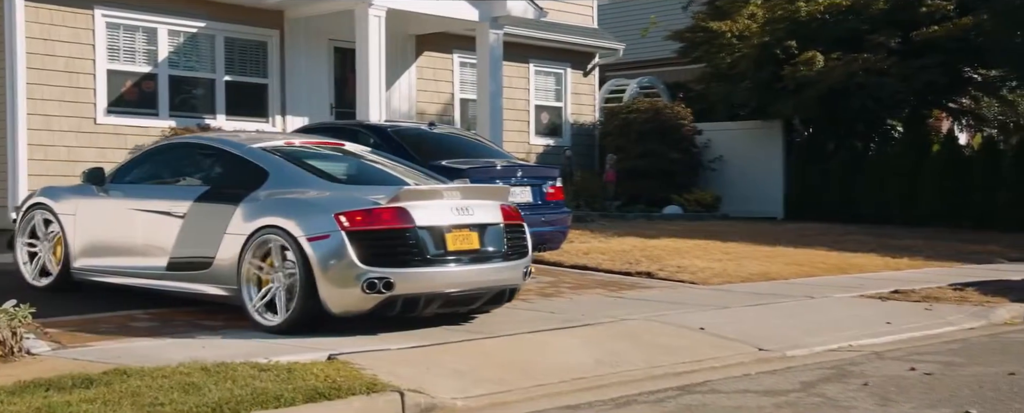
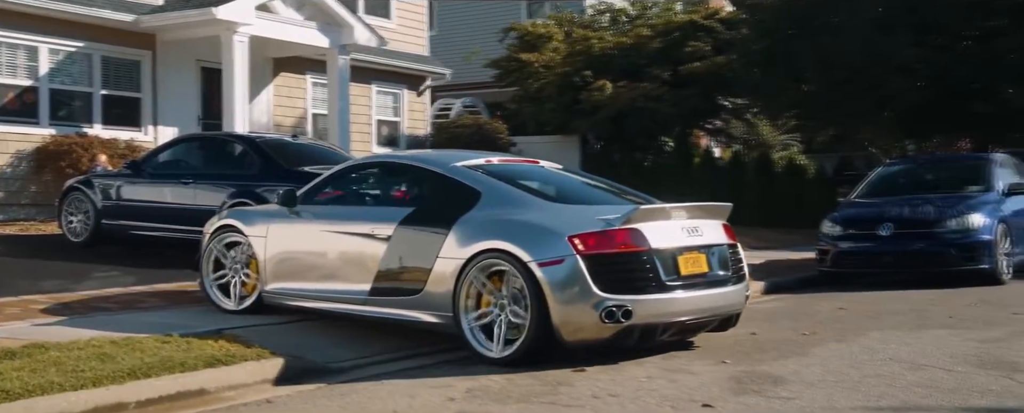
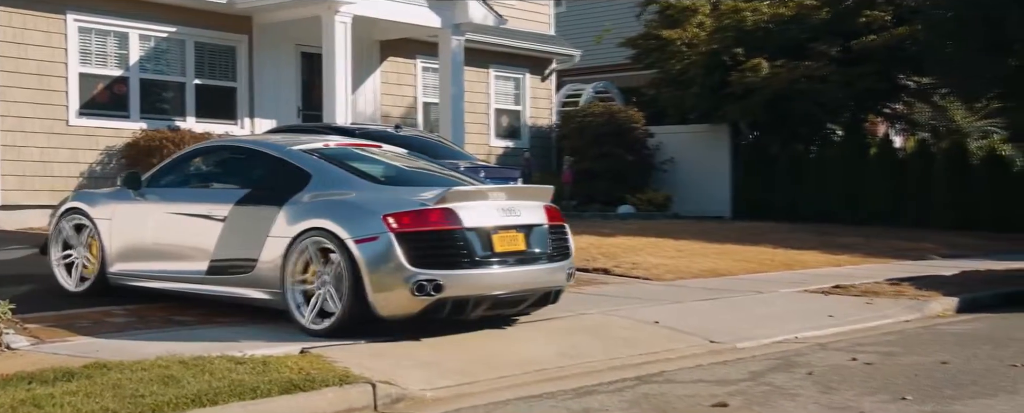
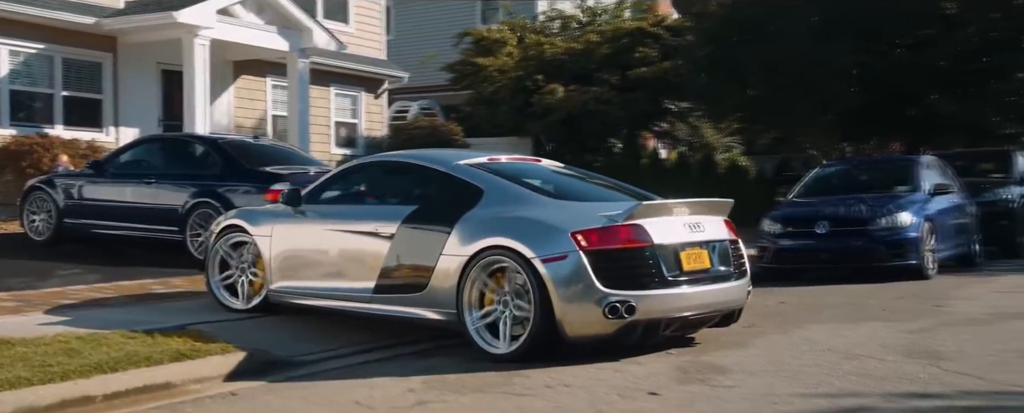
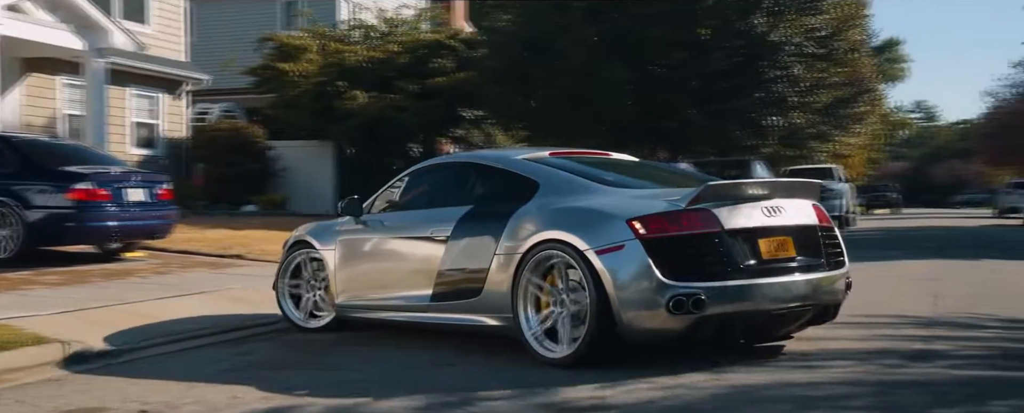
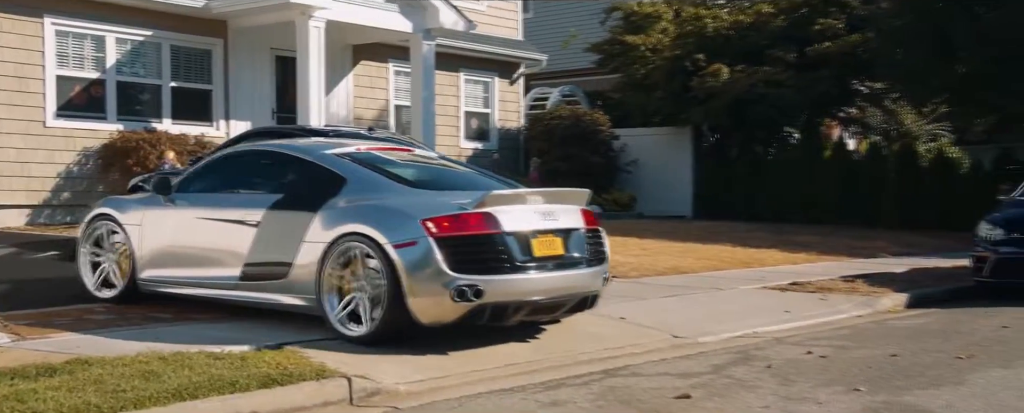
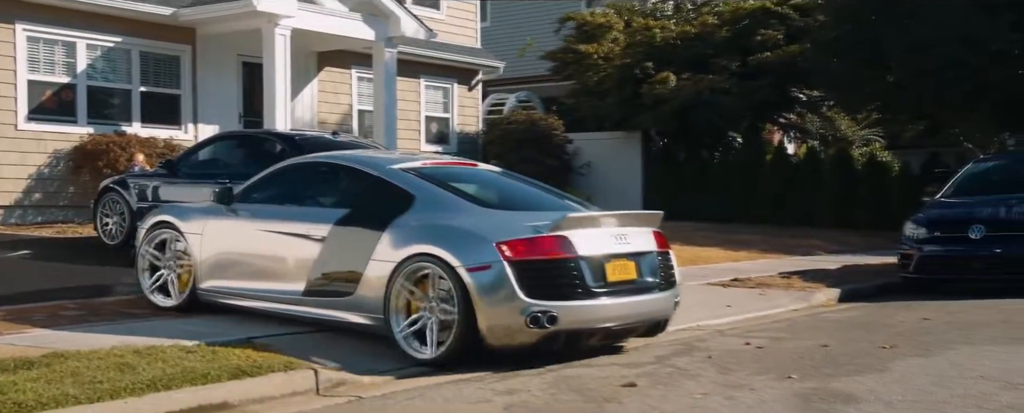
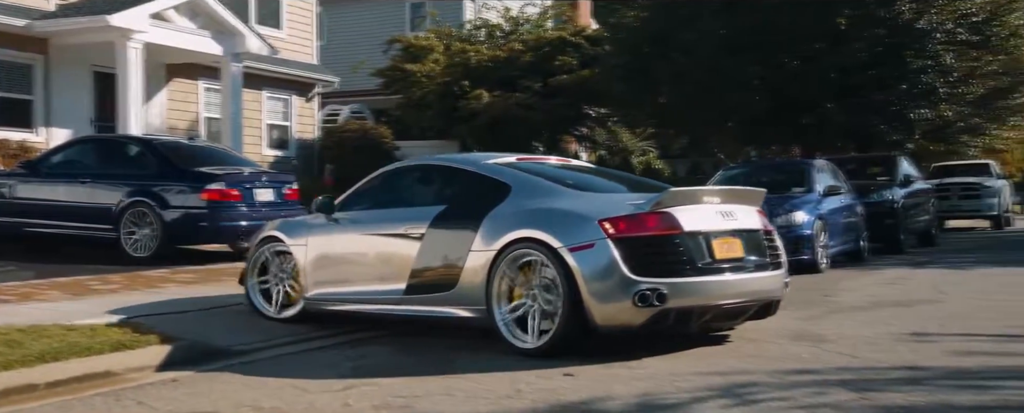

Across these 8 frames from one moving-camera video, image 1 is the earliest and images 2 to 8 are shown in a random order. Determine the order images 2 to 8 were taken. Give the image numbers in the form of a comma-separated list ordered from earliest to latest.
3, 6, 7, 2, 4, 8, 5
